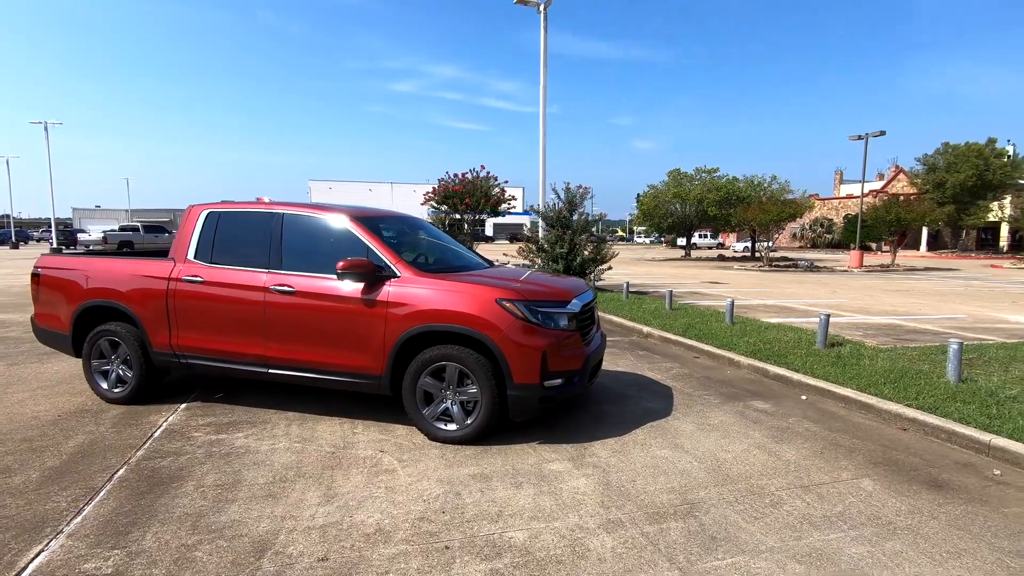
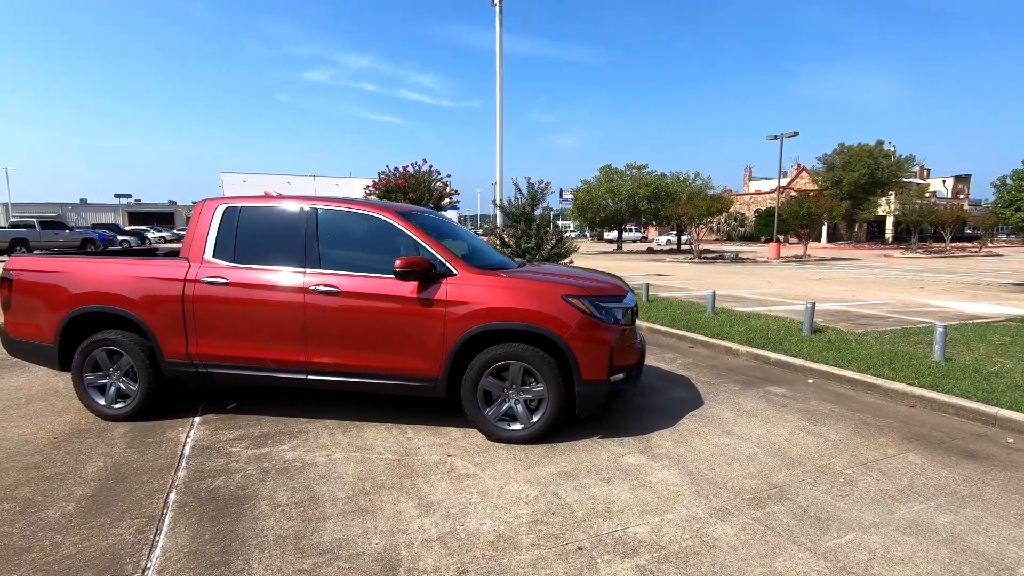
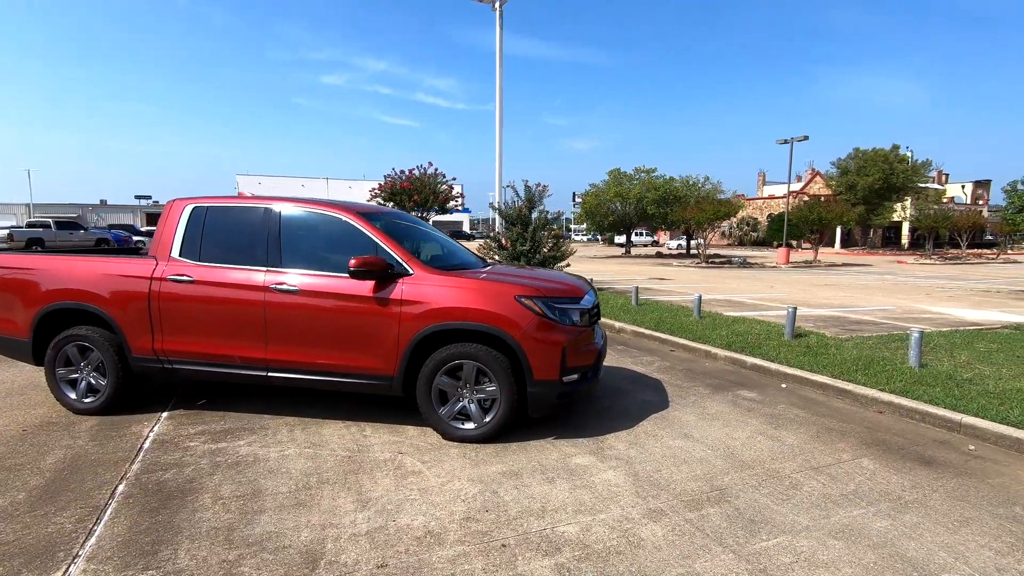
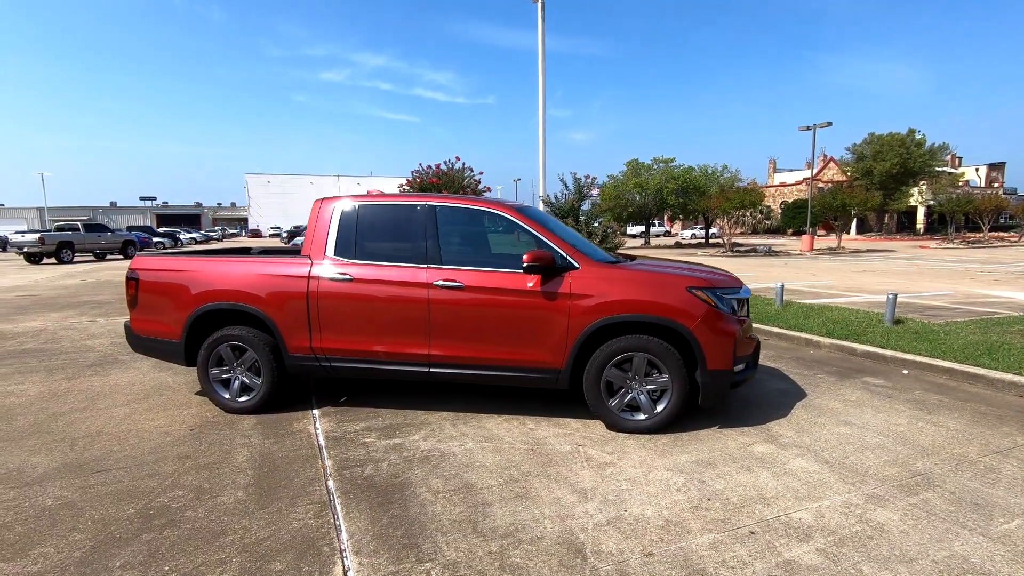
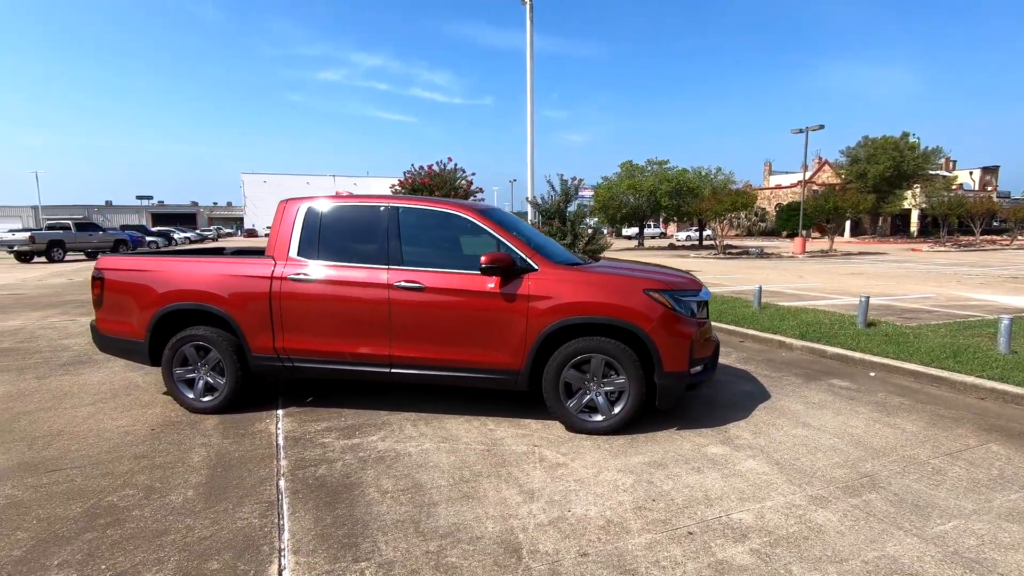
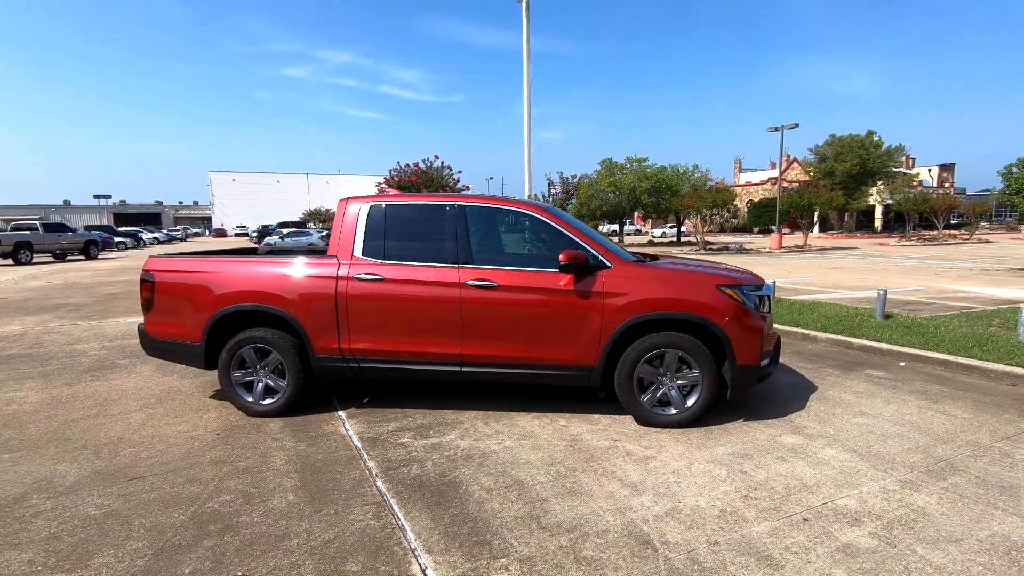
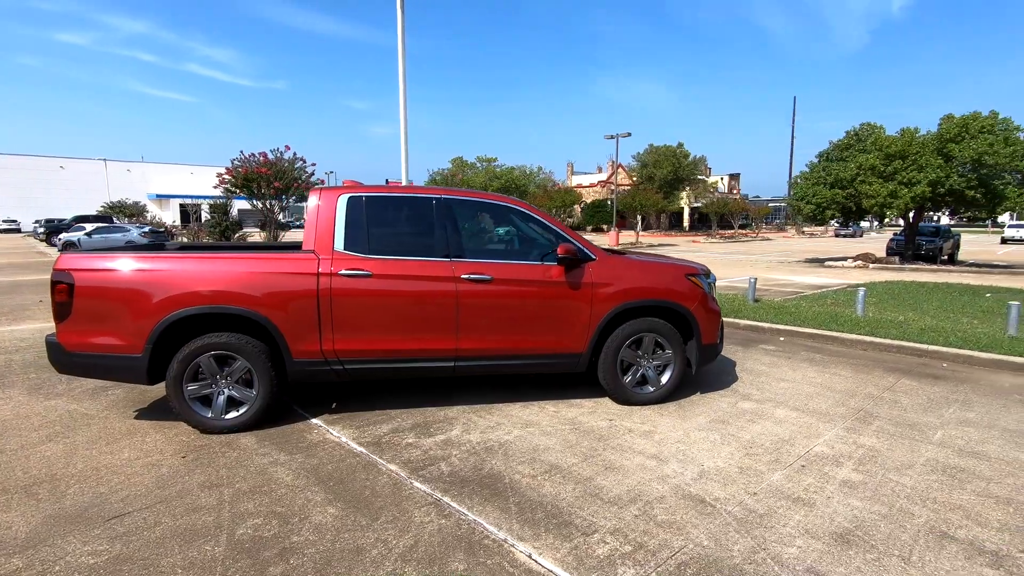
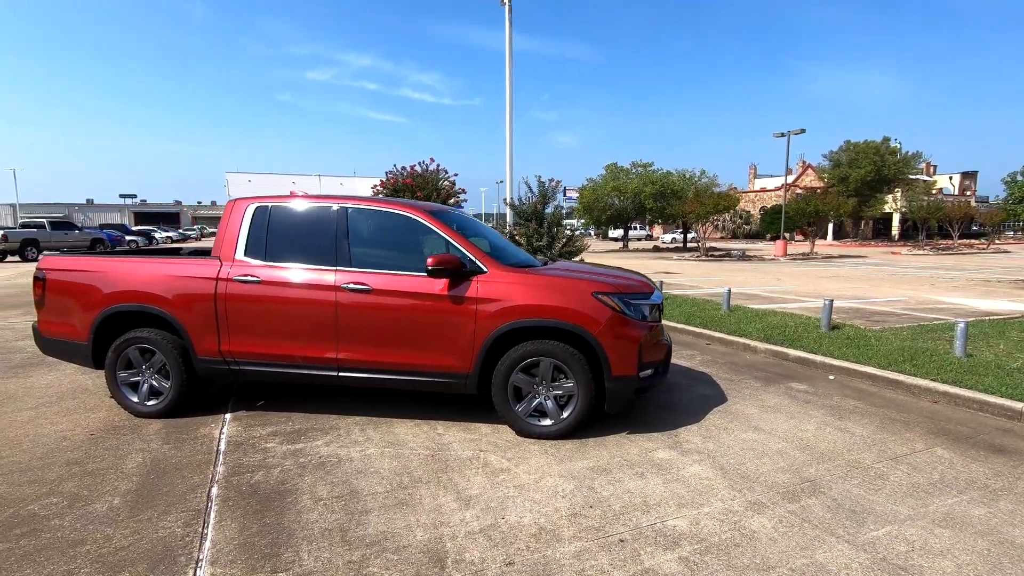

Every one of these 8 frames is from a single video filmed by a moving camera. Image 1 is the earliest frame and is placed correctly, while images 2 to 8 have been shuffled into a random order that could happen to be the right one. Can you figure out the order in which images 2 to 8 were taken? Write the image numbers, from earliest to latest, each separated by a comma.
3, 2, 8, 5, 4, 6, 7
